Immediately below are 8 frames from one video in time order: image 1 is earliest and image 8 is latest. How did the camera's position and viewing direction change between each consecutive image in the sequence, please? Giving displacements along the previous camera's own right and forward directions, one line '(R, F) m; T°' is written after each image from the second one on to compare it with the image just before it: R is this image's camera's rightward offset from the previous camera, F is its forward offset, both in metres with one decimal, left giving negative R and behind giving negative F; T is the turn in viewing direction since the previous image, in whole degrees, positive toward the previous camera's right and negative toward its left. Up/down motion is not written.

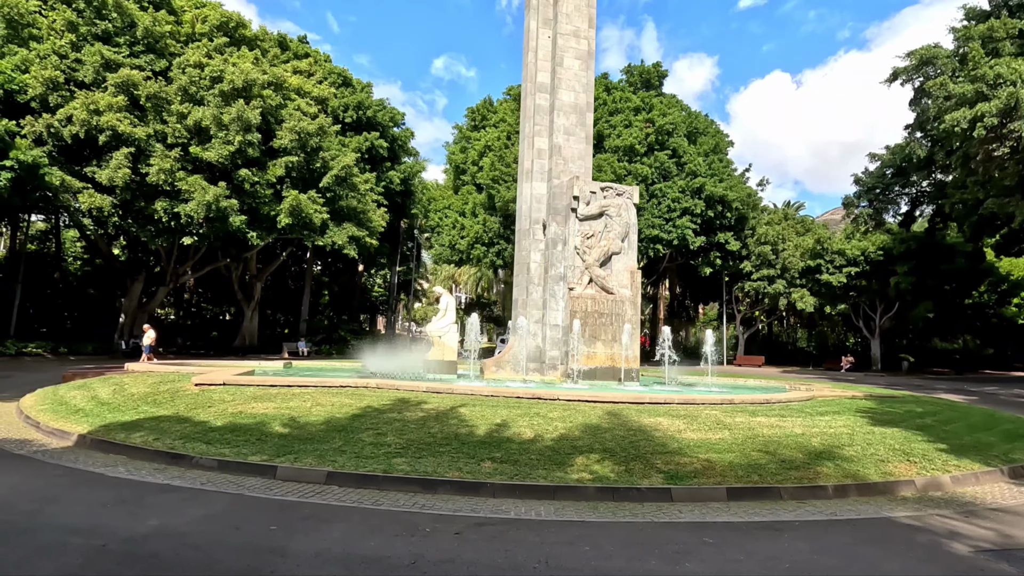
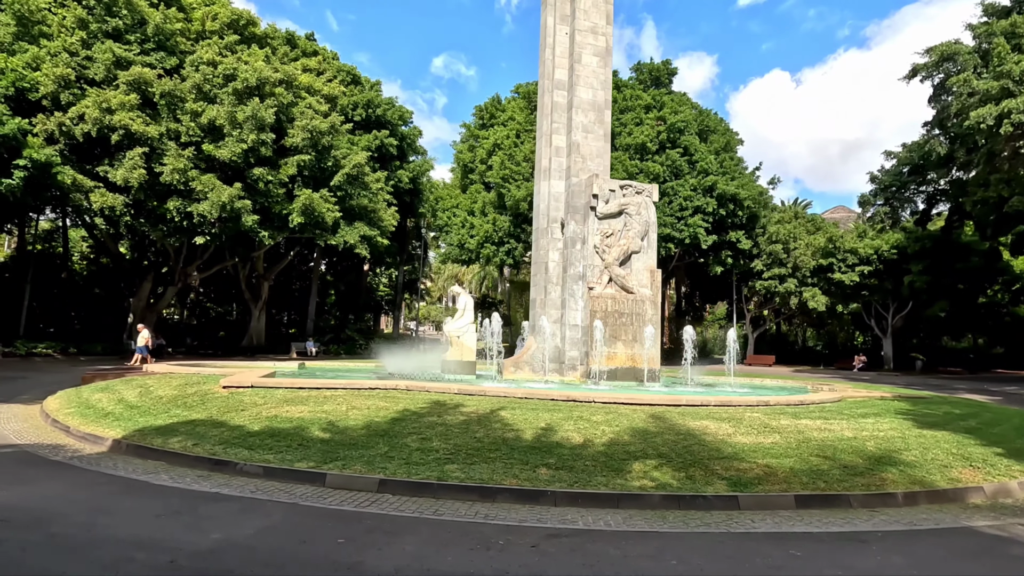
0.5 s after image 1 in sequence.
(-0.6, +0.2) m; 0°
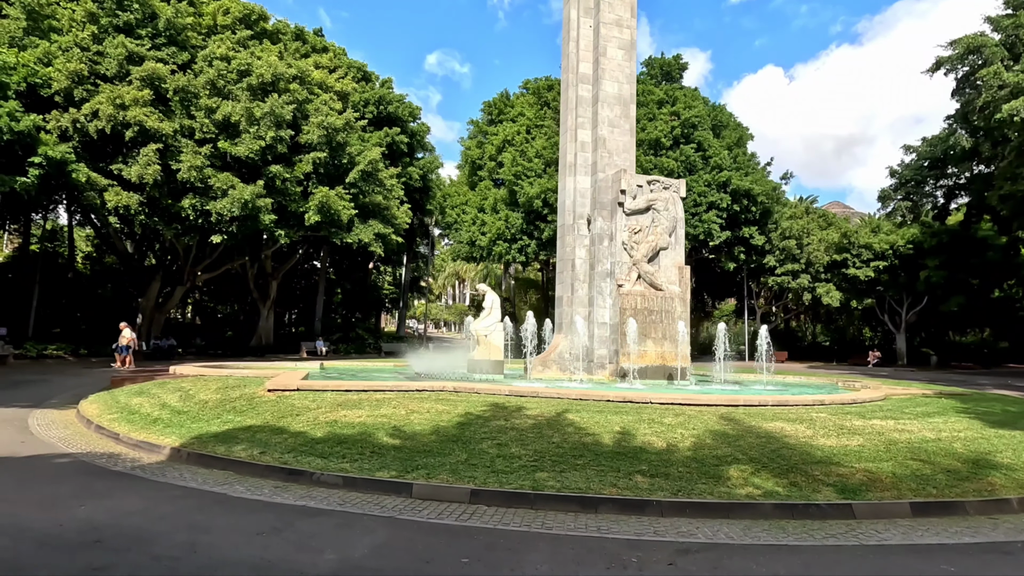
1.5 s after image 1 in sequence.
(-1.0, +0.3) m; 0°
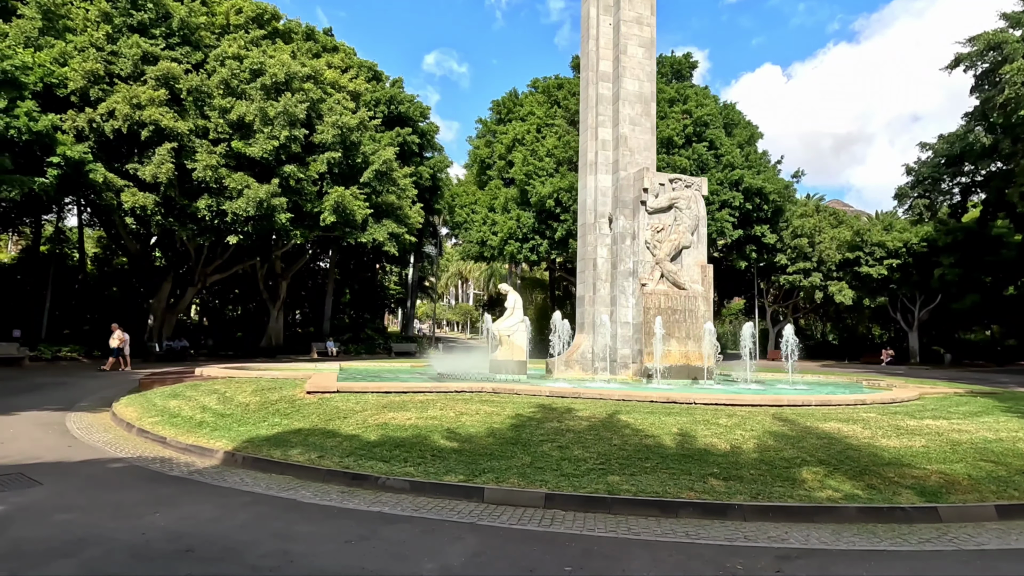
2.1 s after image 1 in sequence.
(-0.7, +0.1) m; 0°
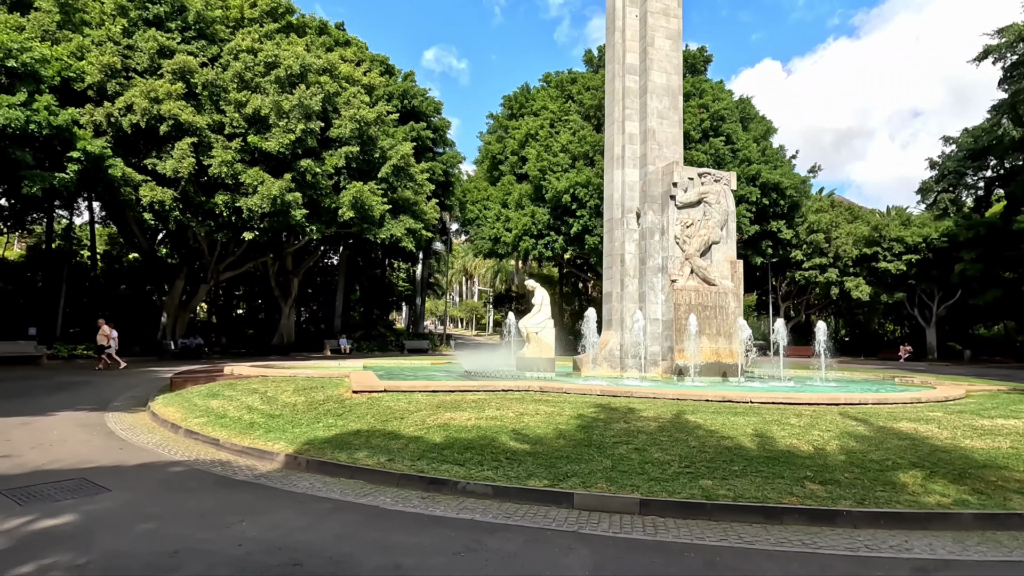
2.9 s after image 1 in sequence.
(-0.8, +0.3) m; 0°
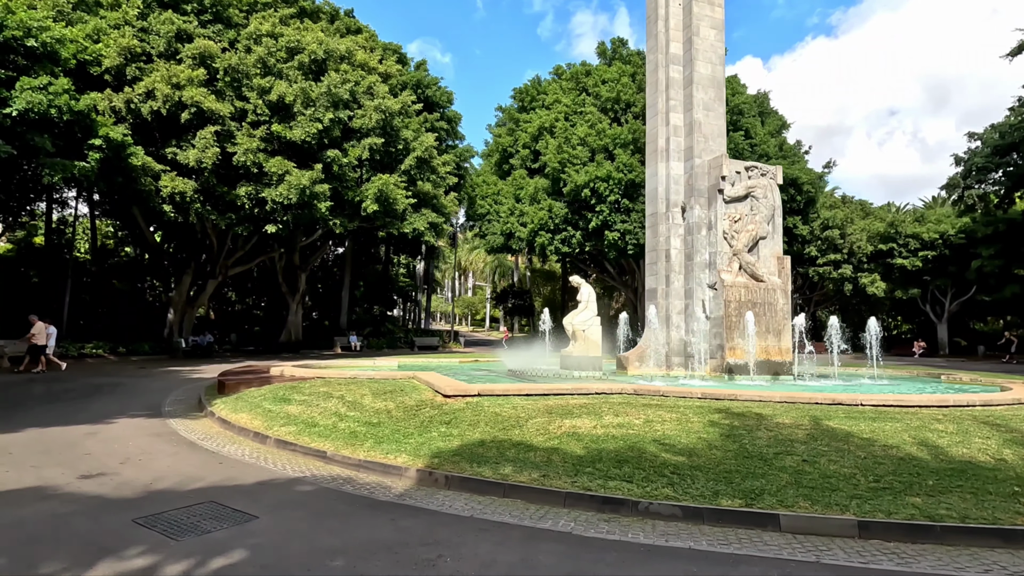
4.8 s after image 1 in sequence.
(-1.8, +0.6) m; +2°
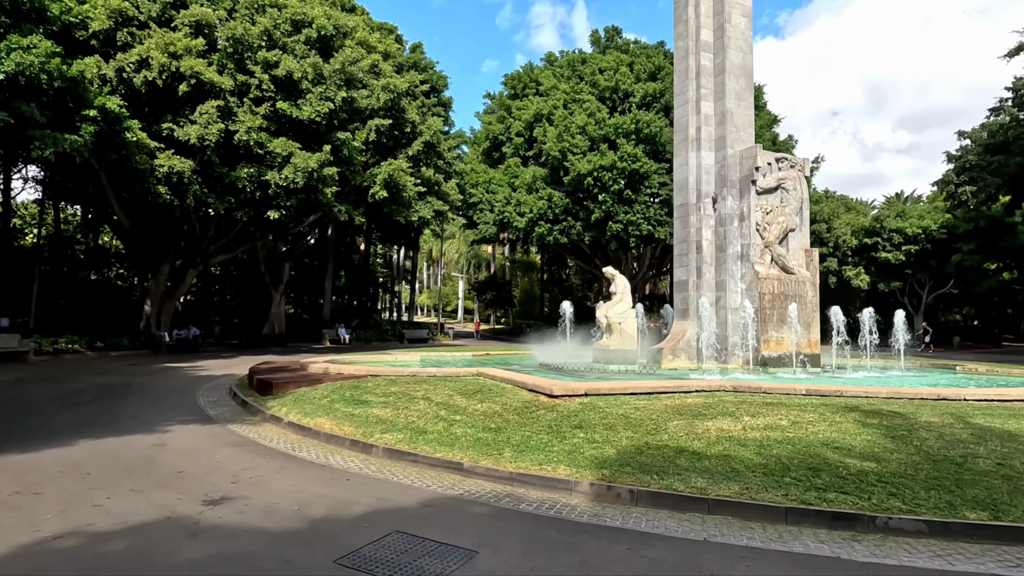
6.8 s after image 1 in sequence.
(-2.2, +0.7) m; +4°
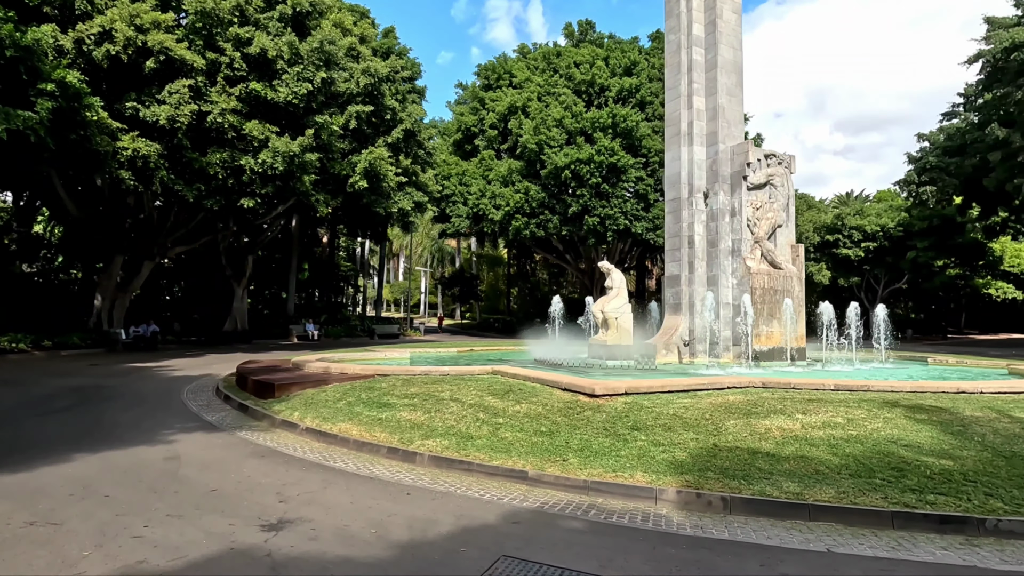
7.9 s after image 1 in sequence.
(-1.1, +0.5) m; +5°
